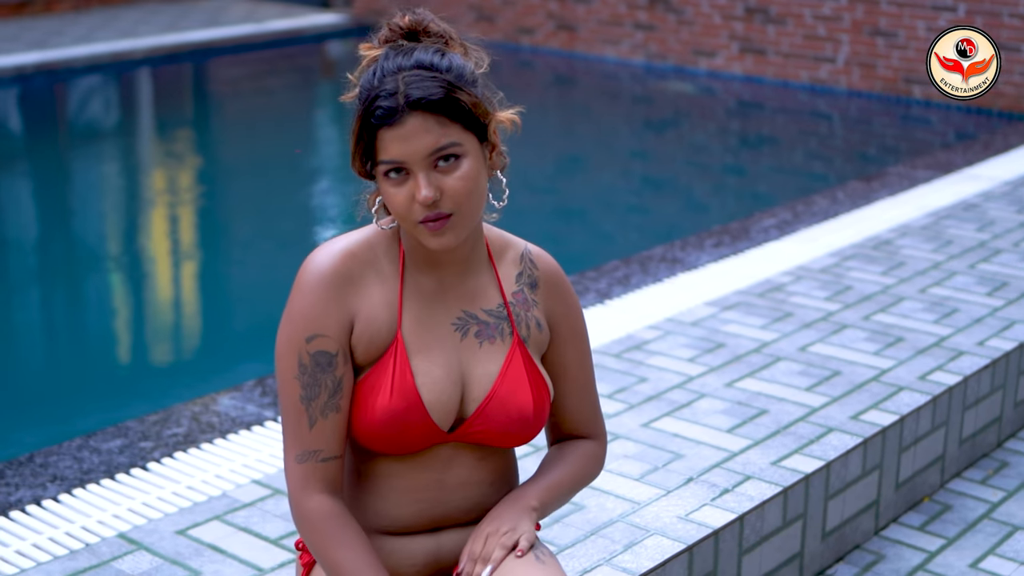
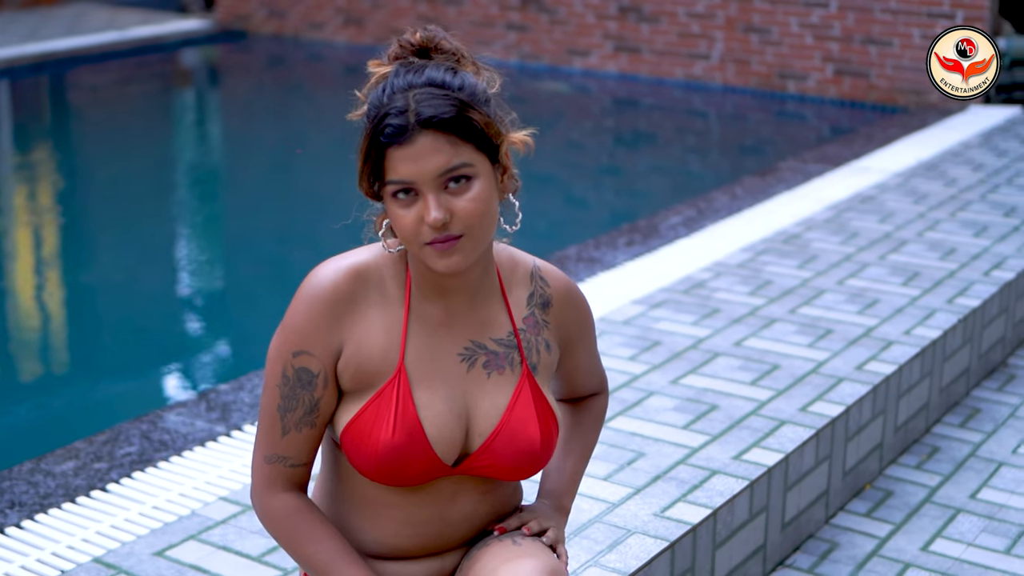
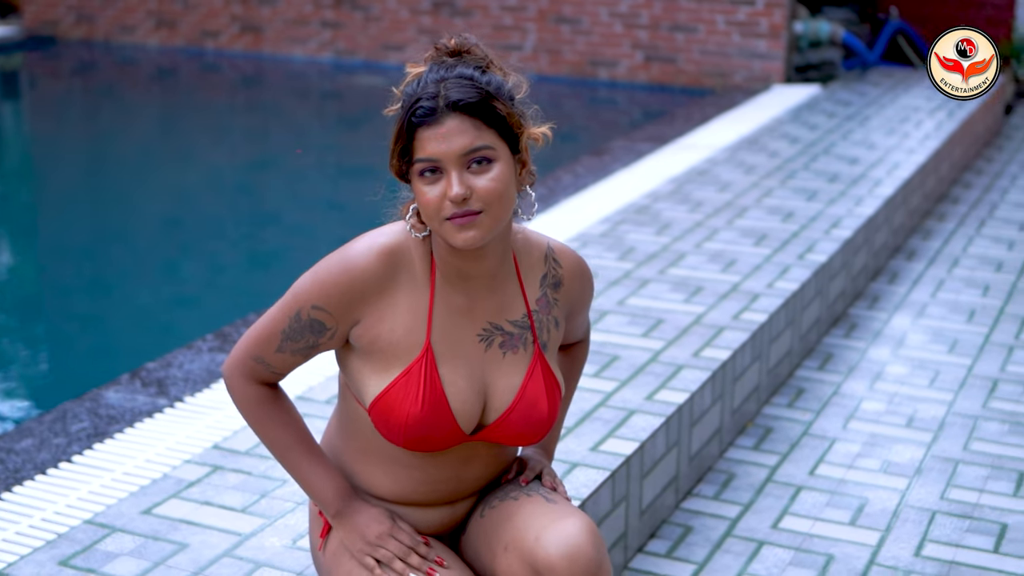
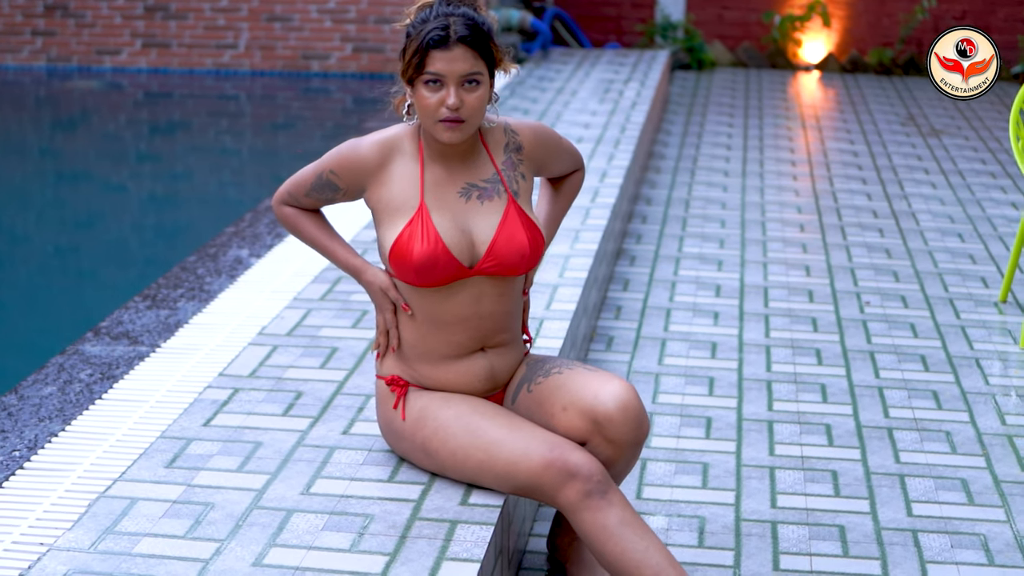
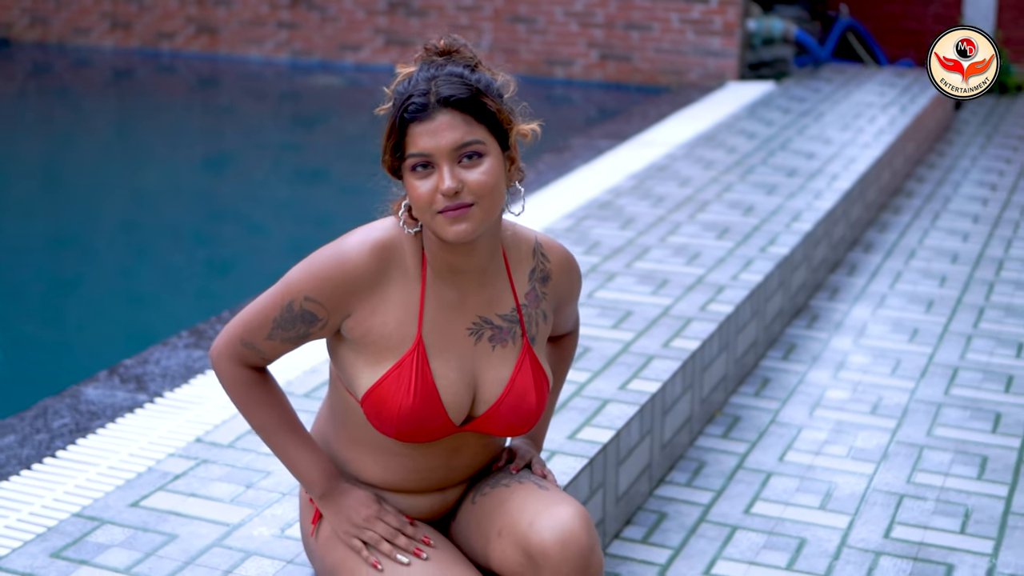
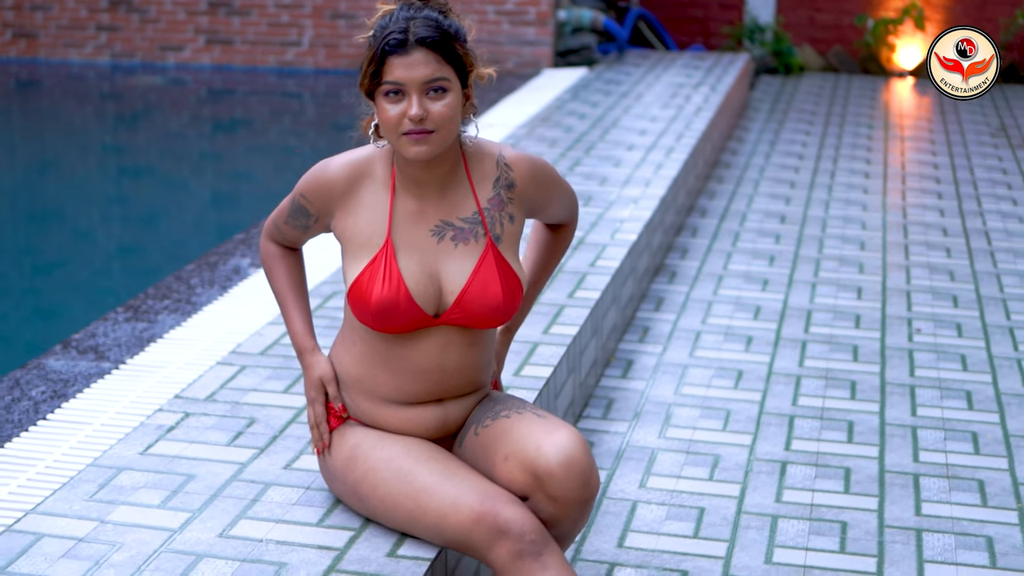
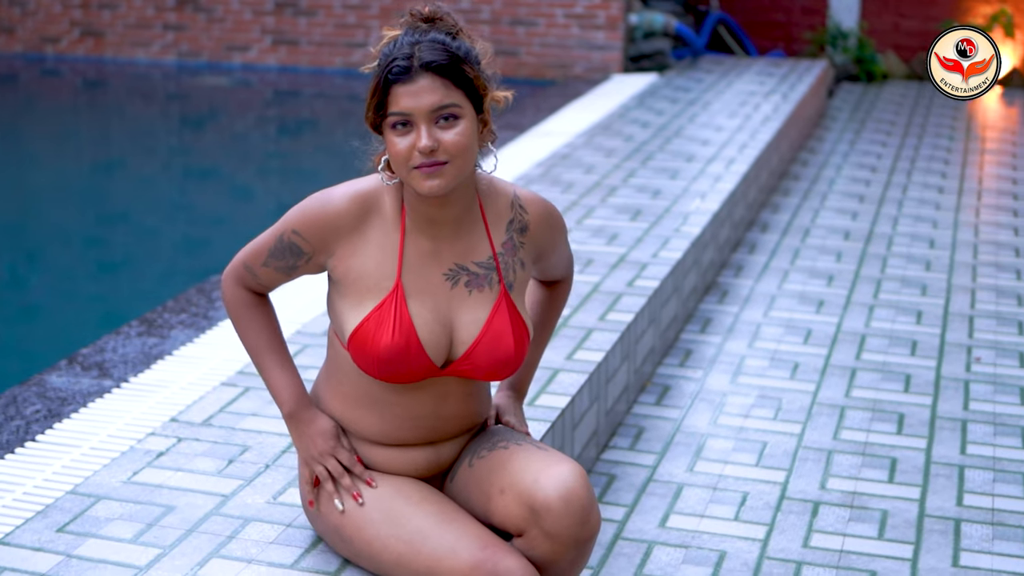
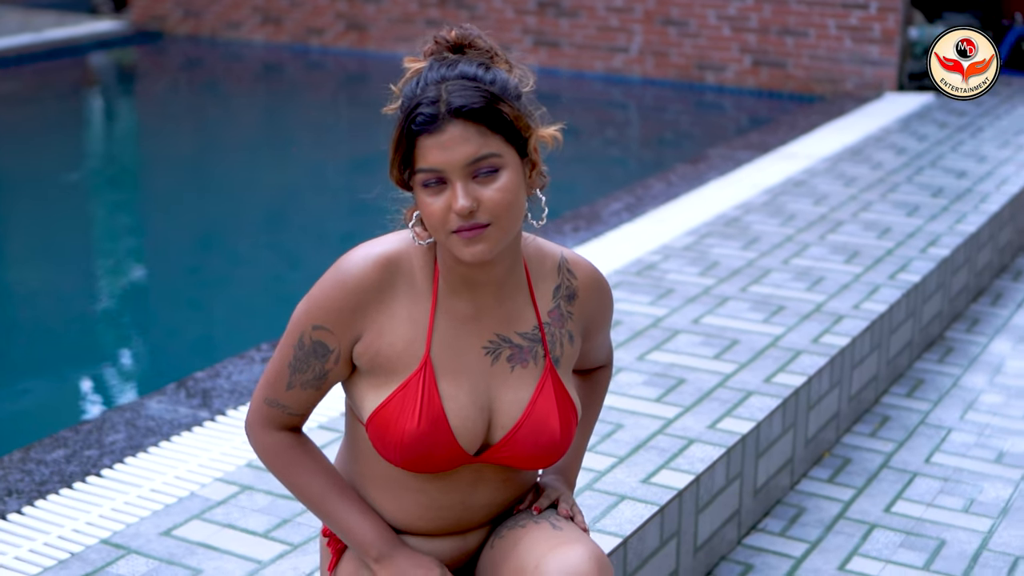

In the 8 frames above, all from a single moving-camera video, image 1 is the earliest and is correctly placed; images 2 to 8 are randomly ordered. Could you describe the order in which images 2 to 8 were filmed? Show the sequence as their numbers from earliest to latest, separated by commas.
2, 8, 3, 5, 7, 6, 4
